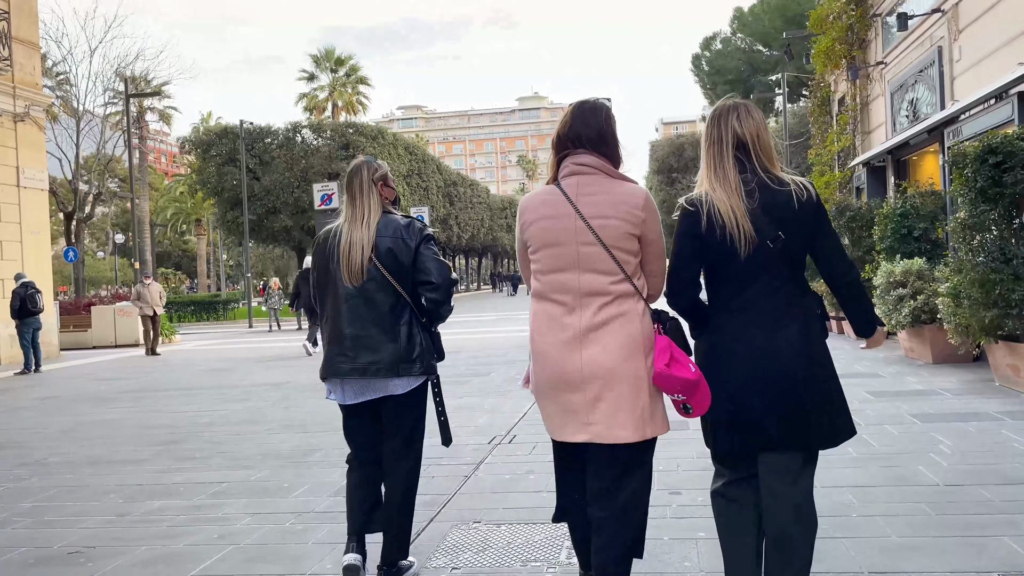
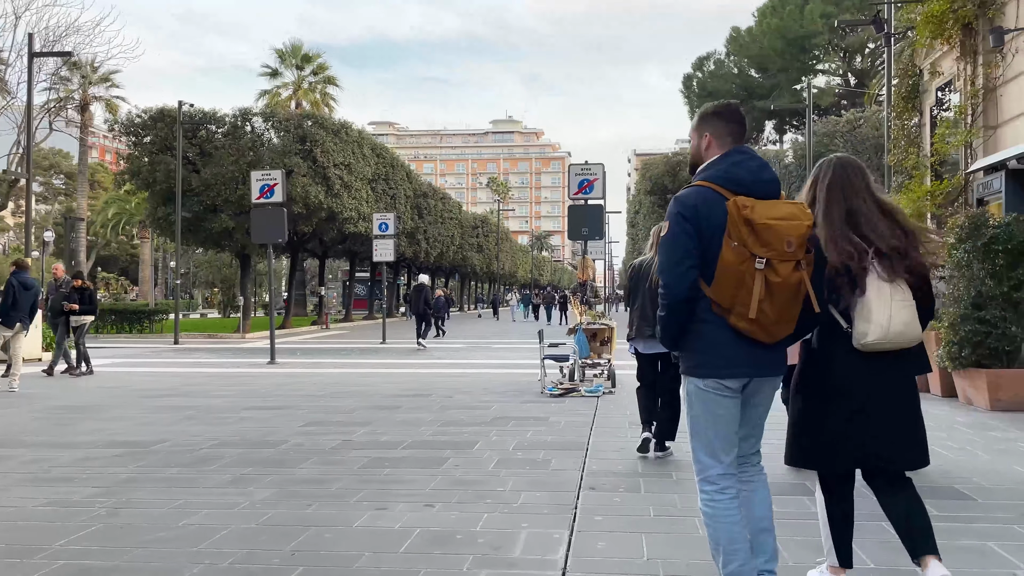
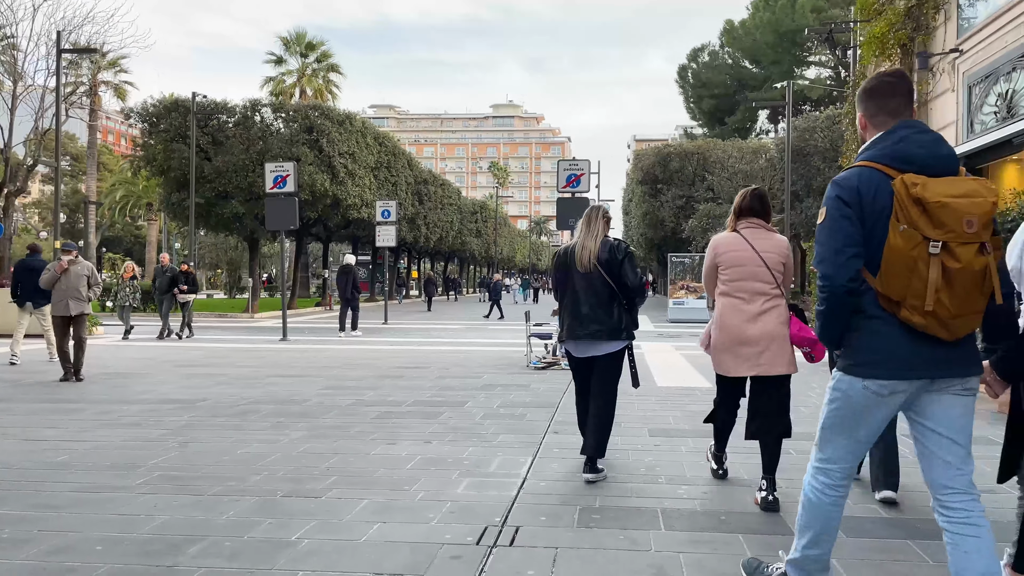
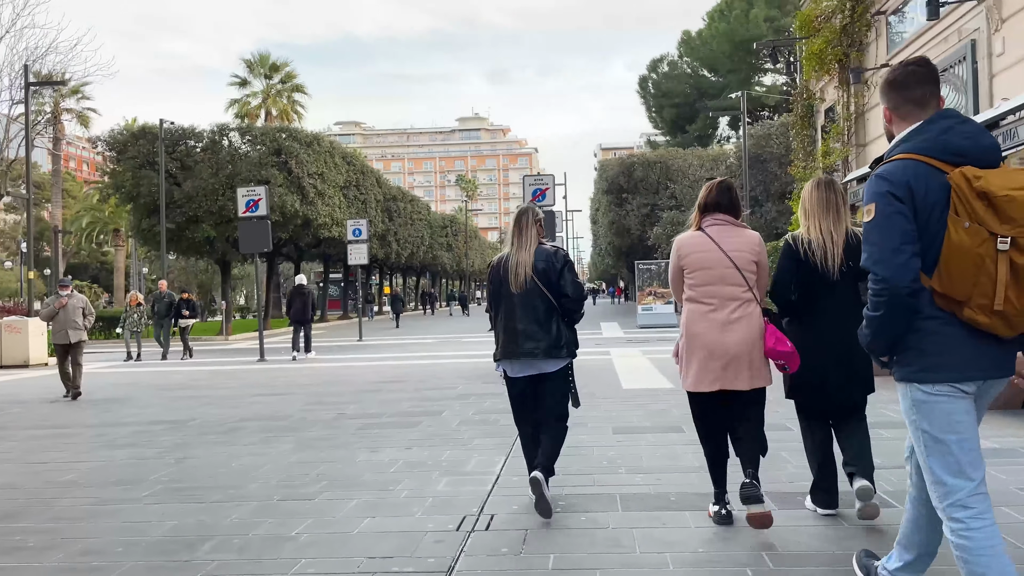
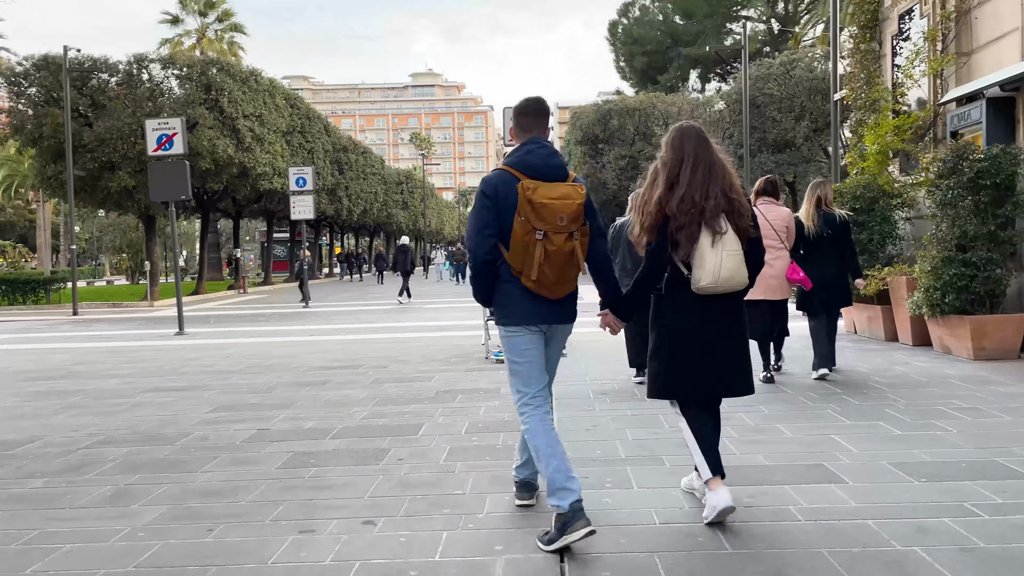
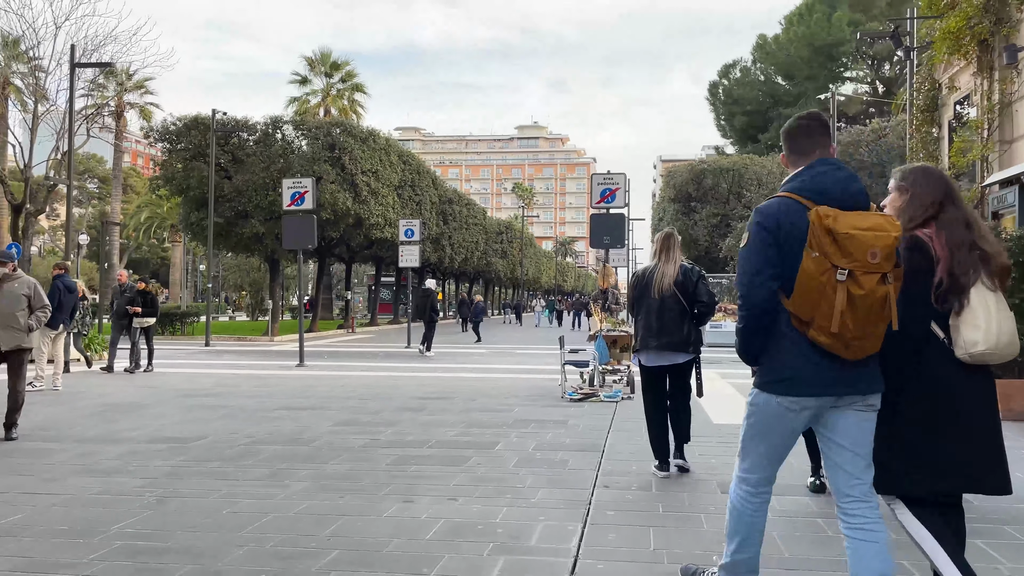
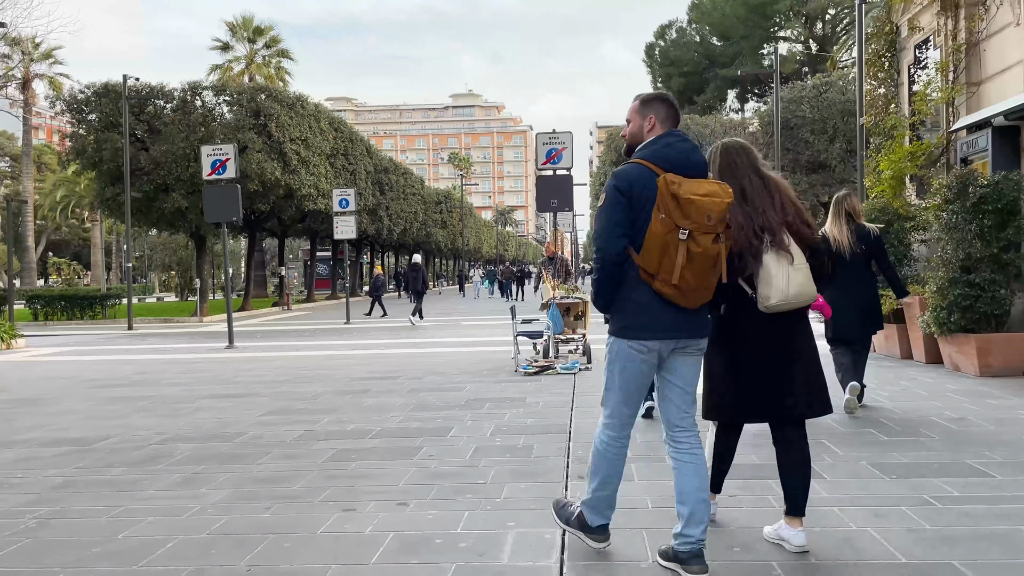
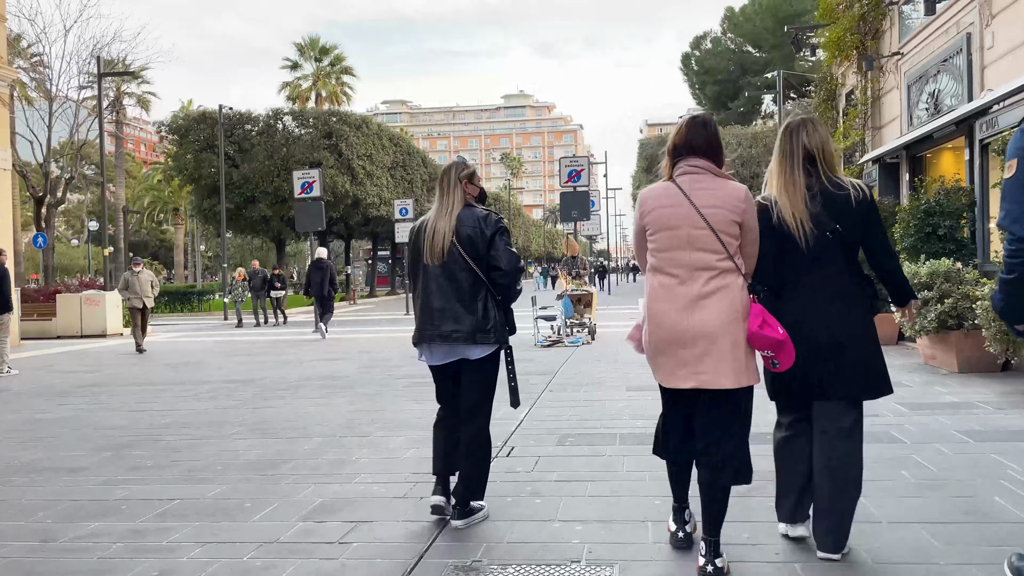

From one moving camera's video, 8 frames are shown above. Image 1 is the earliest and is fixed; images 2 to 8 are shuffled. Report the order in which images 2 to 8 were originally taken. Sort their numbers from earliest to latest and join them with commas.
8, 4, 3, 6, 2, 7, 5
